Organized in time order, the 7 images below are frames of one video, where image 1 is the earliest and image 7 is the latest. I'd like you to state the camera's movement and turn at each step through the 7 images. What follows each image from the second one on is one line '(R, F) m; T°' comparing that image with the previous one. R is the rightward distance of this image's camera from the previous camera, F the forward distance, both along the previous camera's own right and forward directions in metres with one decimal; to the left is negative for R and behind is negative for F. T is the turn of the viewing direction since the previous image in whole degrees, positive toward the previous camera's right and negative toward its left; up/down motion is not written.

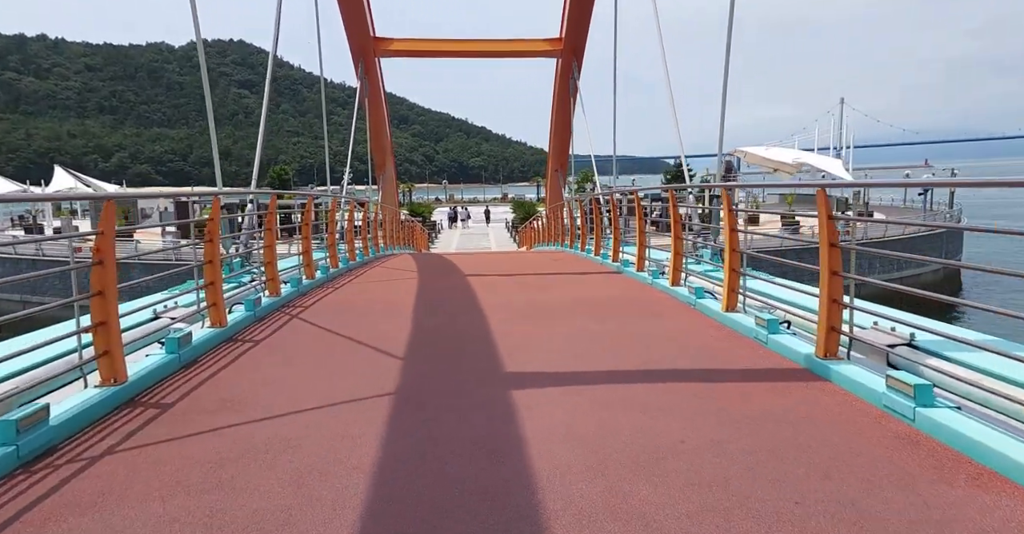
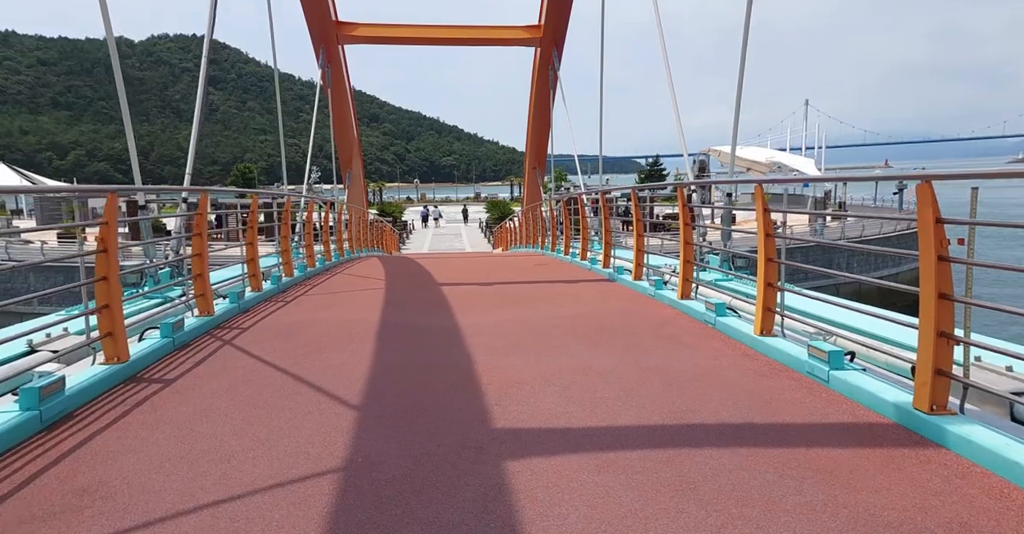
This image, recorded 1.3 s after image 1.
(-0.1, +0.8) m; +3°
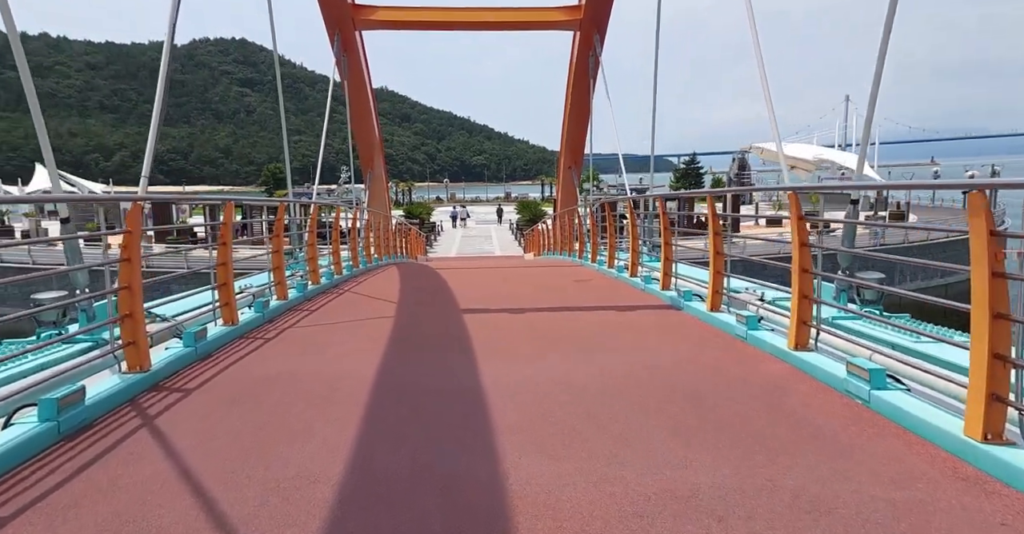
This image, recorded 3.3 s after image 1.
(-0.1, +1.3) m; -3°
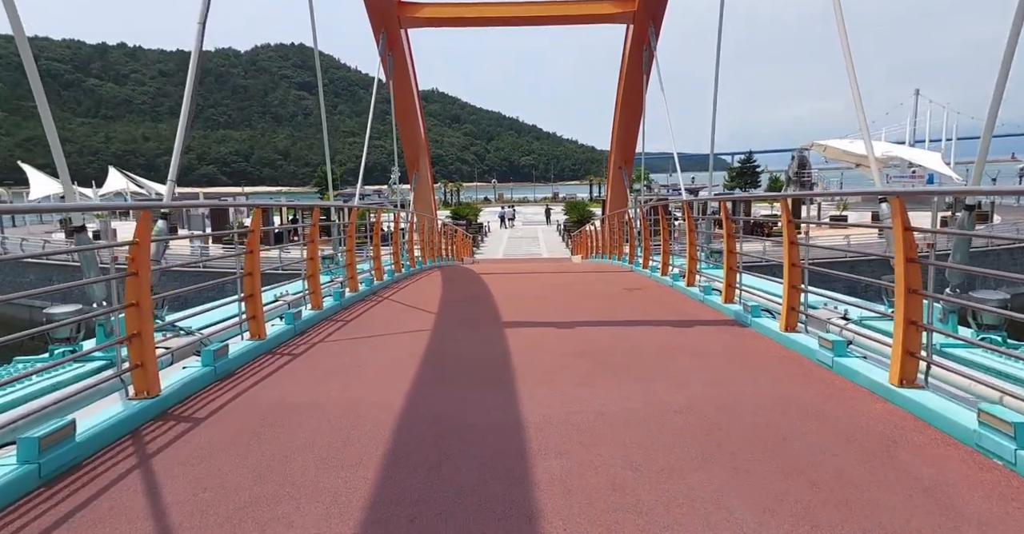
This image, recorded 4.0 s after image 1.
(0.0, +0.4) m; -5°
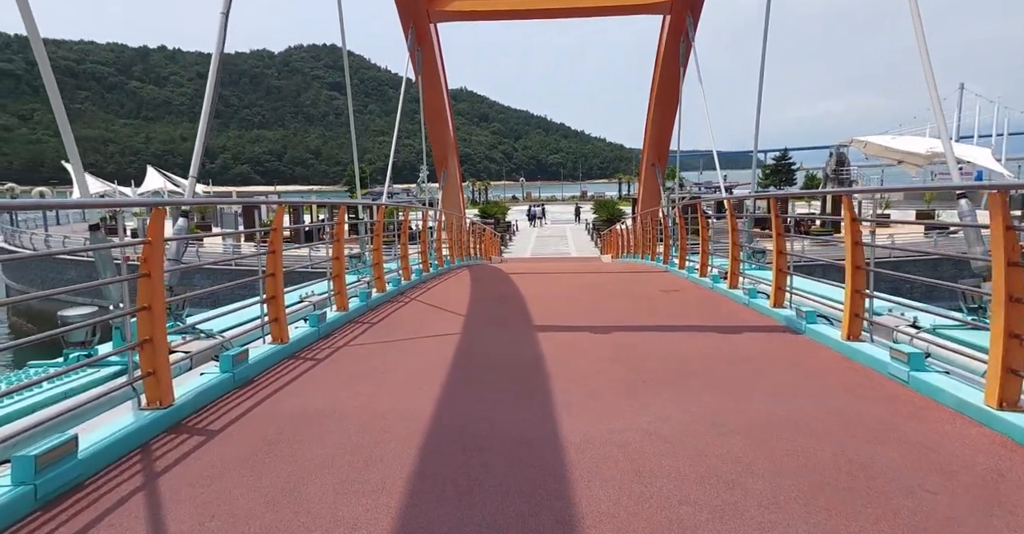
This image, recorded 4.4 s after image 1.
(-0.1, +0.3) m; -3°
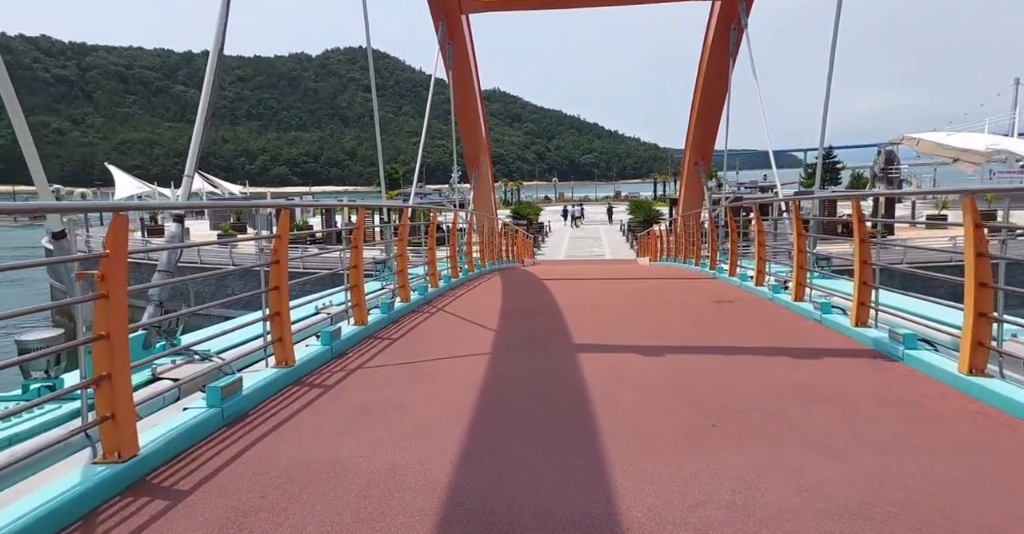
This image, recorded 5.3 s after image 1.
(0.0, +0.6) m; -3°
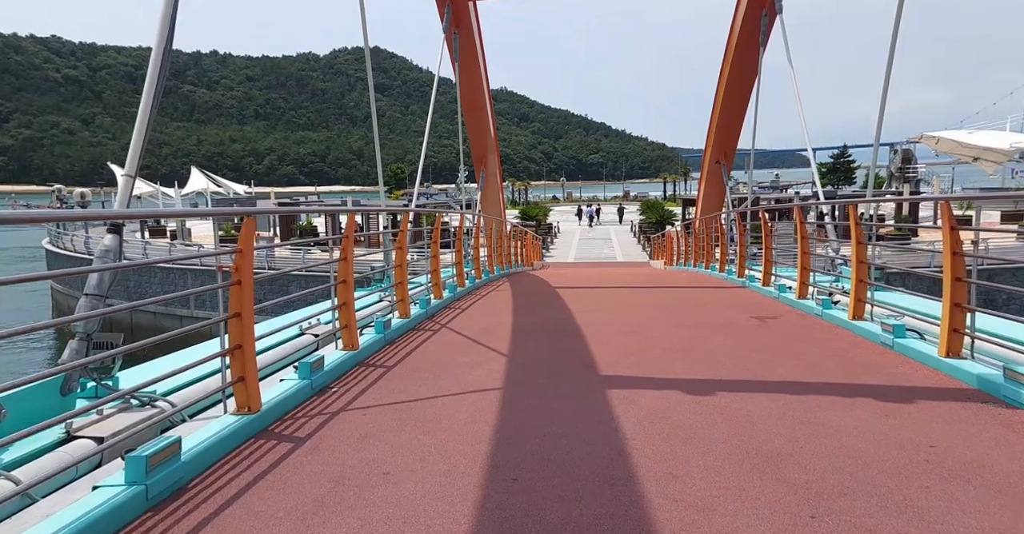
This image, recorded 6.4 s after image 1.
(-0.1, +0.7) m; -1°
